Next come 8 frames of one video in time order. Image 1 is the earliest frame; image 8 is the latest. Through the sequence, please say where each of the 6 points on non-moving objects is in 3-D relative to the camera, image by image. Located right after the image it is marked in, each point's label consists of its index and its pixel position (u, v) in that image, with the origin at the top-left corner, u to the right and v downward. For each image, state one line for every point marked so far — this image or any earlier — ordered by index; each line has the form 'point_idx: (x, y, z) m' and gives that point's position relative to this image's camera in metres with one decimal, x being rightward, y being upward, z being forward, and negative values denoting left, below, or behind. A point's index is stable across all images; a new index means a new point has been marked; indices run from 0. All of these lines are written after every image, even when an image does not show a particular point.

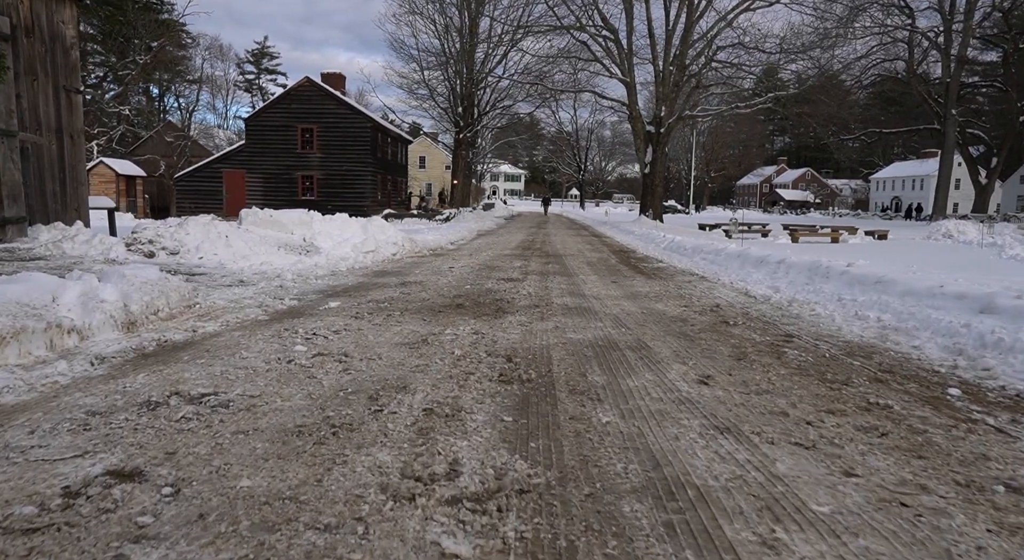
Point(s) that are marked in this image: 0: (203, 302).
0: (-2.4, -0.2, +5.3) m
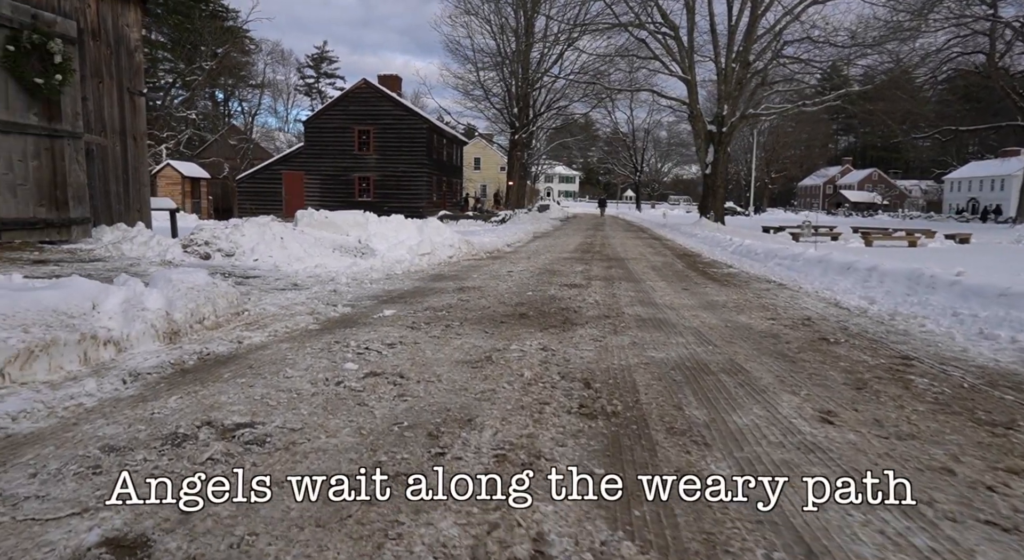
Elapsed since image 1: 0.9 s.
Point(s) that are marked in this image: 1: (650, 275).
0: (-1.9, -0.2, +5.0) m
1: (+2.1, +0.1, +10.2) m
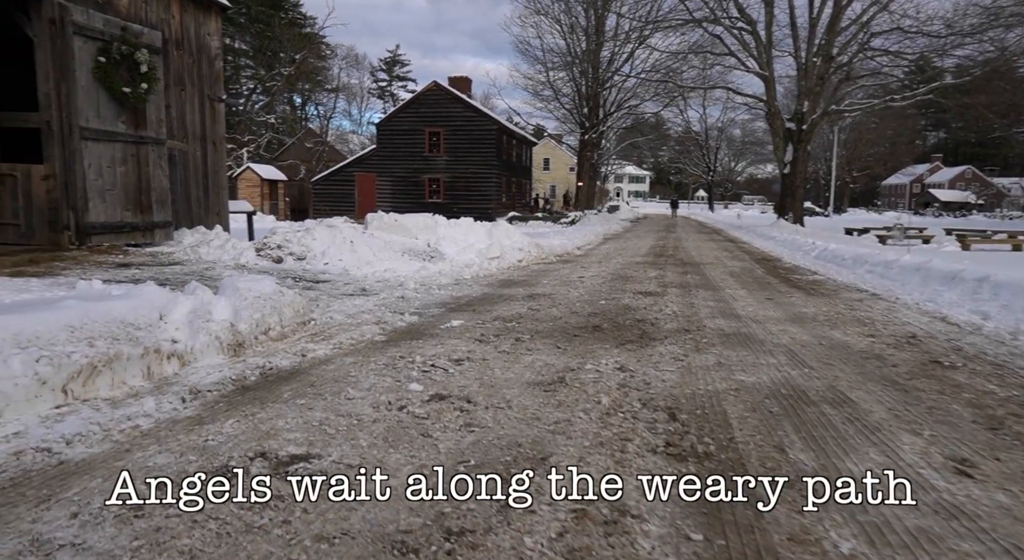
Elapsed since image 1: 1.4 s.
0: (-1.4, -0.3, +4.9) m
1: (+3.1, 0.0, +9.6) m
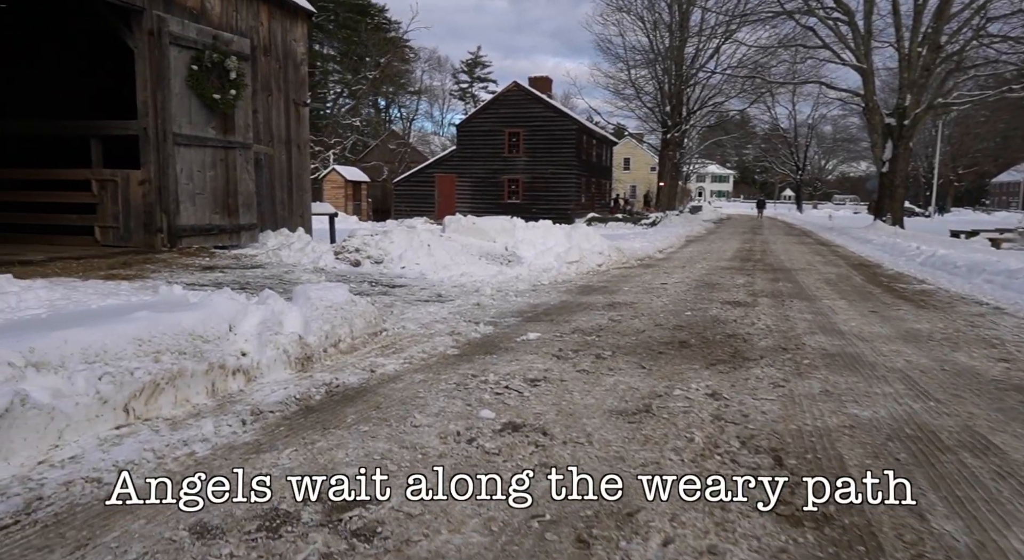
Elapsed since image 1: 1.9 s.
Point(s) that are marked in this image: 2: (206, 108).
0: (-0.9, -0.4, +4.8) m
1: (+4.2, -0.1, +8.9) m
2: (-4.5, +2.5, +9.7) m
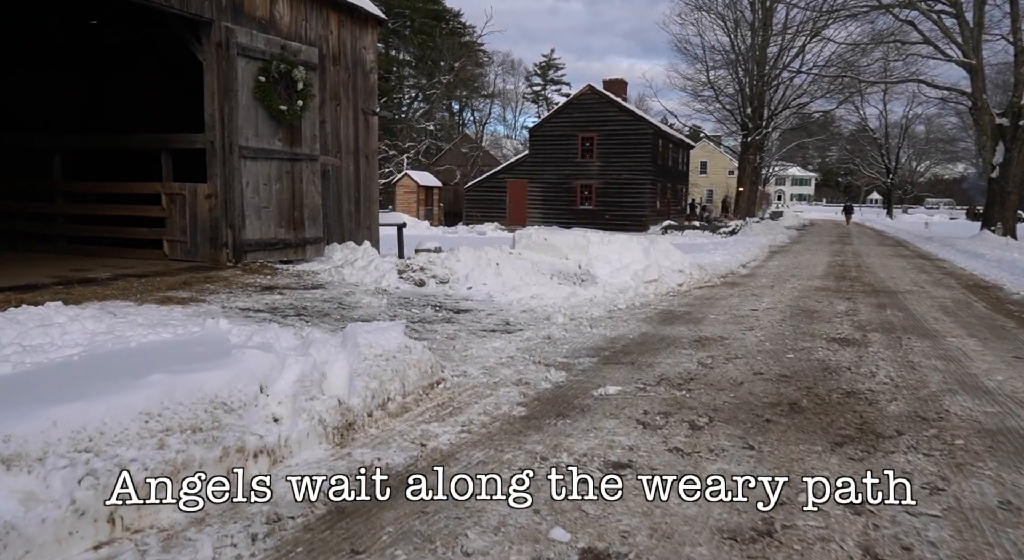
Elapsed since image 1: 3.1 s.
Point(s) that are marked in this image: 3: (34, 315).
0: (-0.4, -0.6, +4.2) m
1: (+5.1, -0.5, +7.8) m
2: (-3.4, +2.3, +9.5) m
3: (-3.5, -0.3, +4.8) m
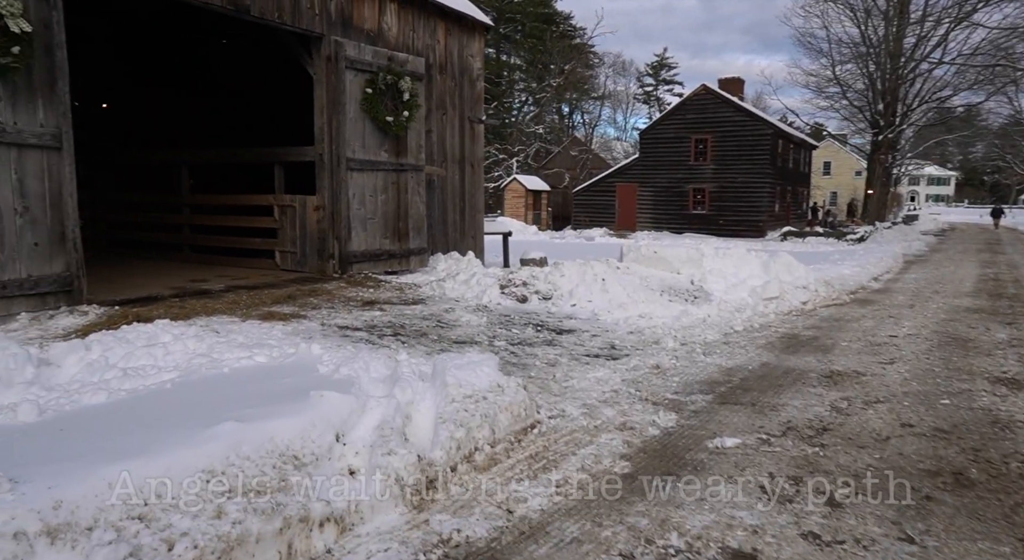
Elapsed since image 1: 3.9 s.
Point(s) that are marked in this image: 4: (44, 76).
0: (+0.2, -0.8, +3.8) m
1: (+6.2, -0.8, +6.5) m
2: (-1.9, +2.1, +9.5) m
3: (-2.7, -0.4, +4.9) m
4: (-4.2, +1.8, +6.0) m
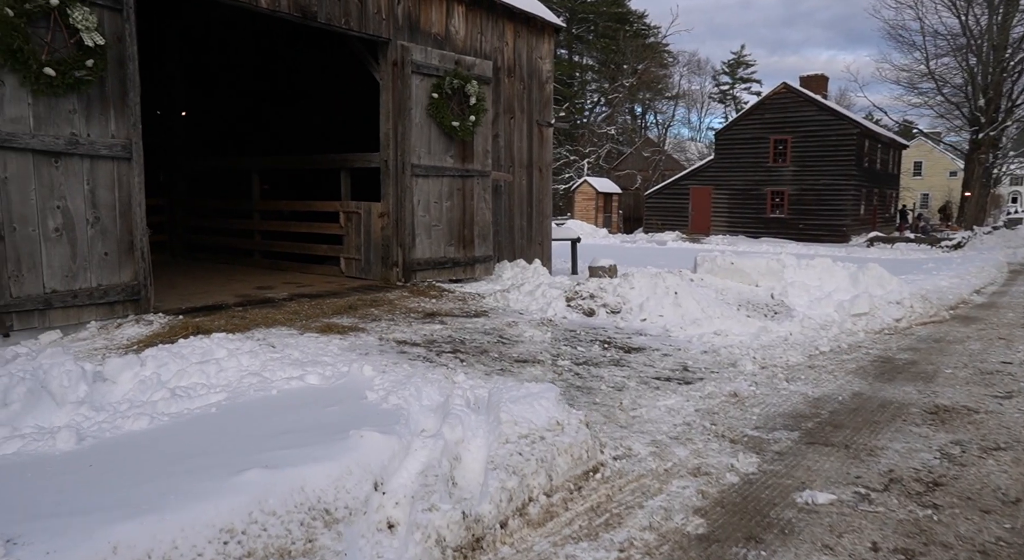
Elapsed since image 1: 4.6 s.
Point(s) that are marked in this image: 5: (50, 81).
0: (+0.5, -0.9, +3.4) m
1: (+6.7, -1.0, +5.5) m
2: (-0.9, +2.0, +9.4) m
3: (-2.3, -0.5, +4.8) m
4: (-3.6, +1.8, +6.1) m
5: (-3.8, +1.7, +5.5) m
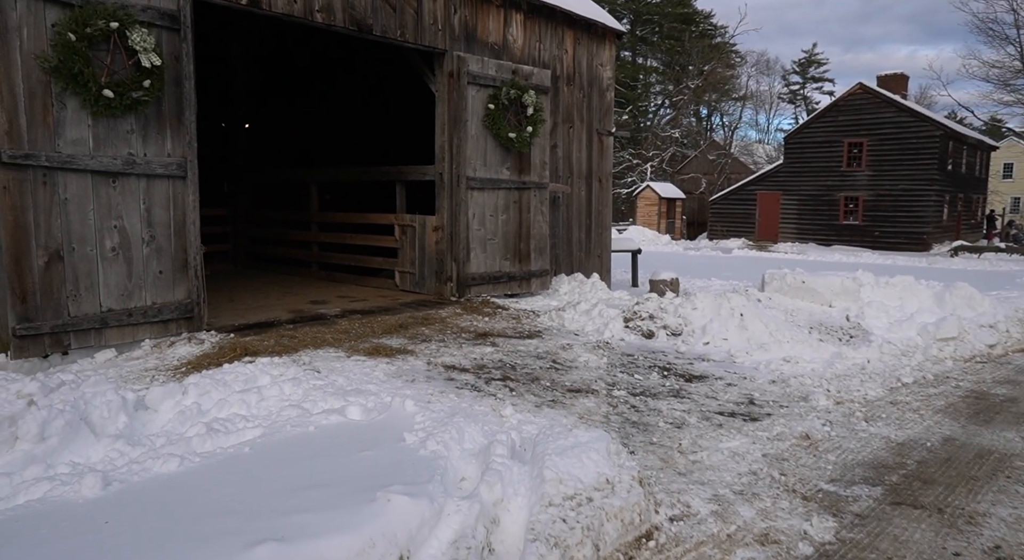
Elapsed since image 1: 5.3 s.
0: (+0.7, -1.1, +3.1) m
1: (+7.1, -1.3, +4.6) m
2: (-0.1, +1.8, +9.1) m
3: (-1.9, -0.7, +4.7) m
4: (-3.1, +1.6, +6.1) m
5: (-3.4, +1.5, +5.6) m
